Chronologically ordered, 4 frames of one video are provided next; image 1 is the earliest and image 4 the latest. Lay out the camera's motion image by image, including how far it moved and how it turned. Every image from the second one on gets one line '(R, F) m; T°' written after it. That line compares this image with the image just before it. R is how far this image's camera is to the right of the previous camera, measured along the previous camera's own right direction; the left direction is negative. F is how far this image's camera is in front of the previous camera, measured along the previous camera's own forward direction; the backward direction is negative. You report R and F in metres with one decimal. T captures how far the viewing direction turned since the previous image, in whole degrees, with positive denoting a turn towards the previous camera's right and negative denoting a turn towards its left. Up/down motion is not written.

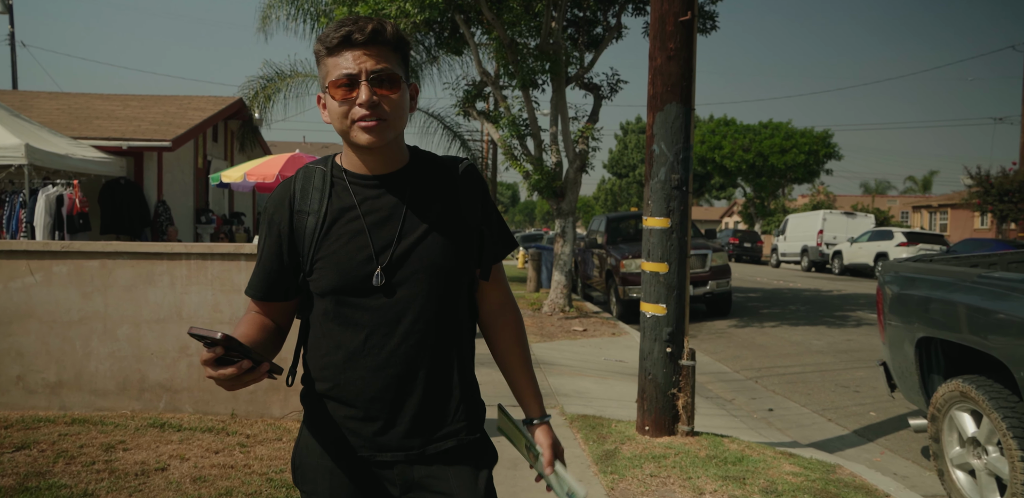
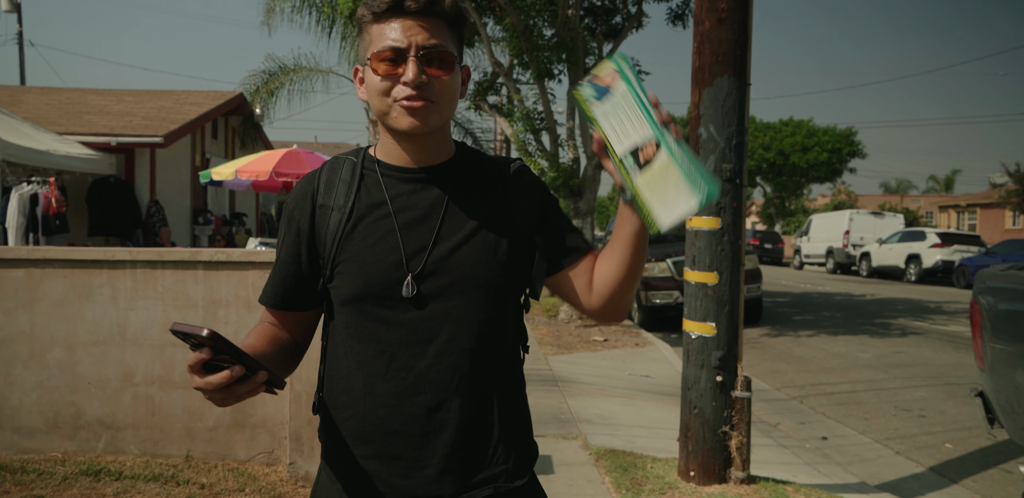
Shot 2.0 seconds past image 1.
(0.0, +0.8) m; -1°
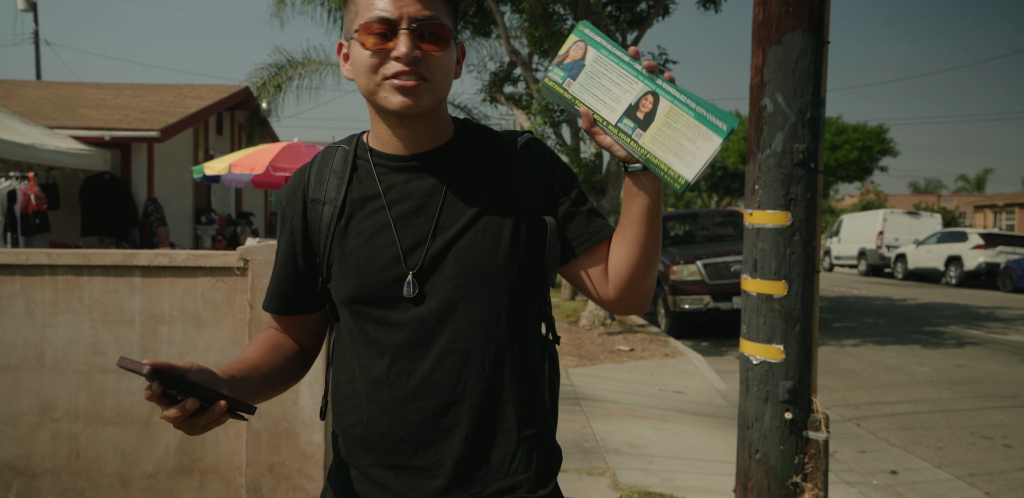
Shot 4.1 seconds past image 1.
(0.0, +0.8) m; -2°
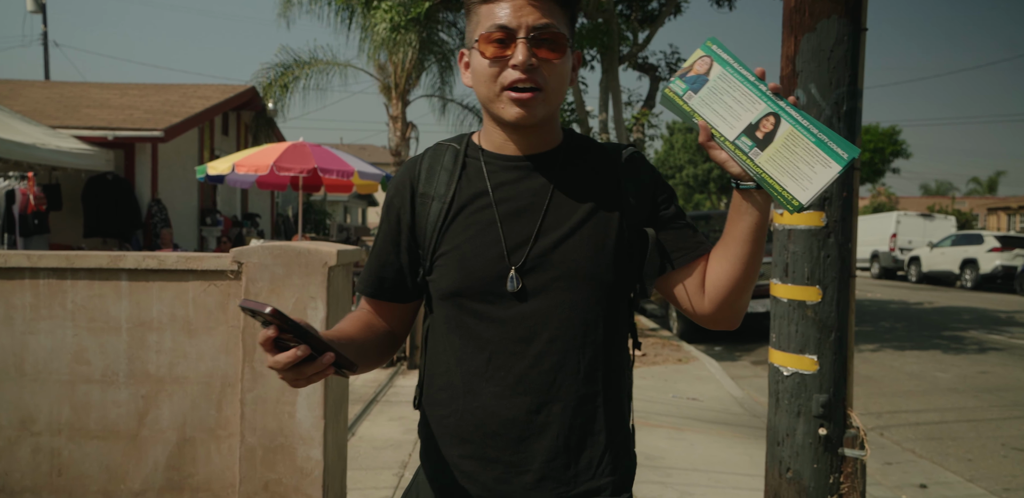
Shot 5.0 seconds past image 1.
(0.0, +0.2) m; -1°
